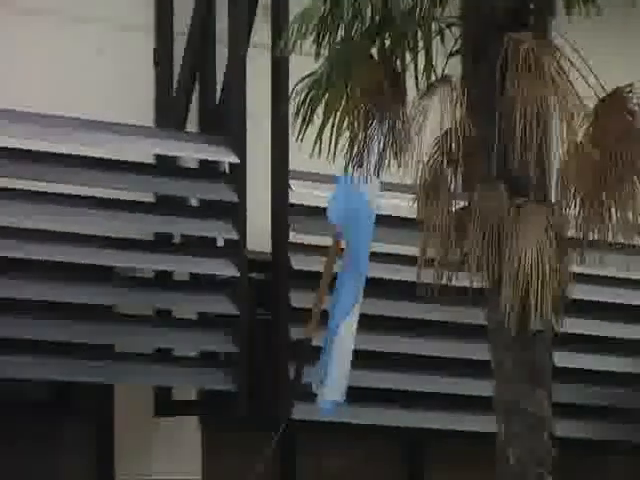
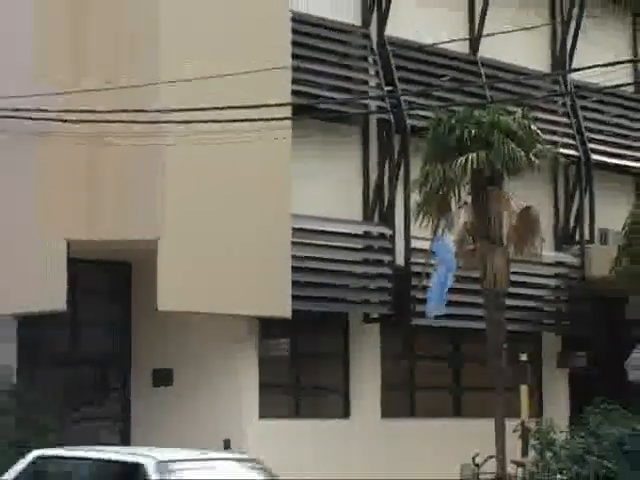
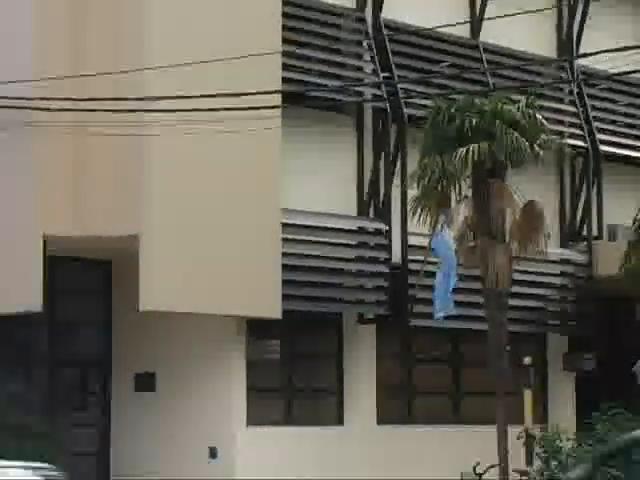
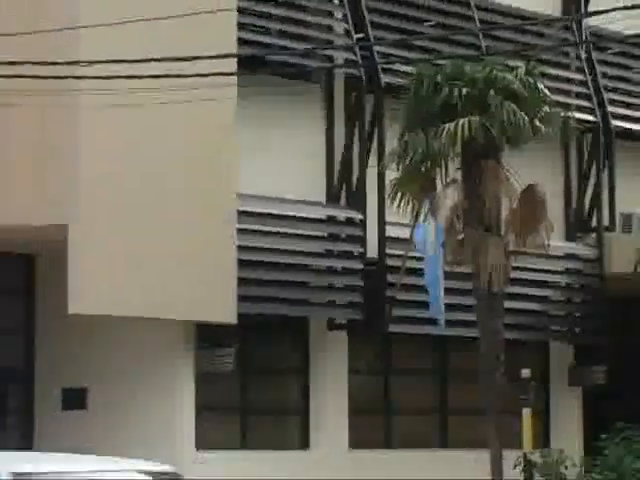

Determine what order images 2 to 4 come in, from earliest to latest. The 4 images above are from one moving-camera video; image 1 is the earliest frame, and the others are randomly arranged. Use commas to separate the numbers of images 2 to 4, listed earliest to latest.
4, 3, 2
